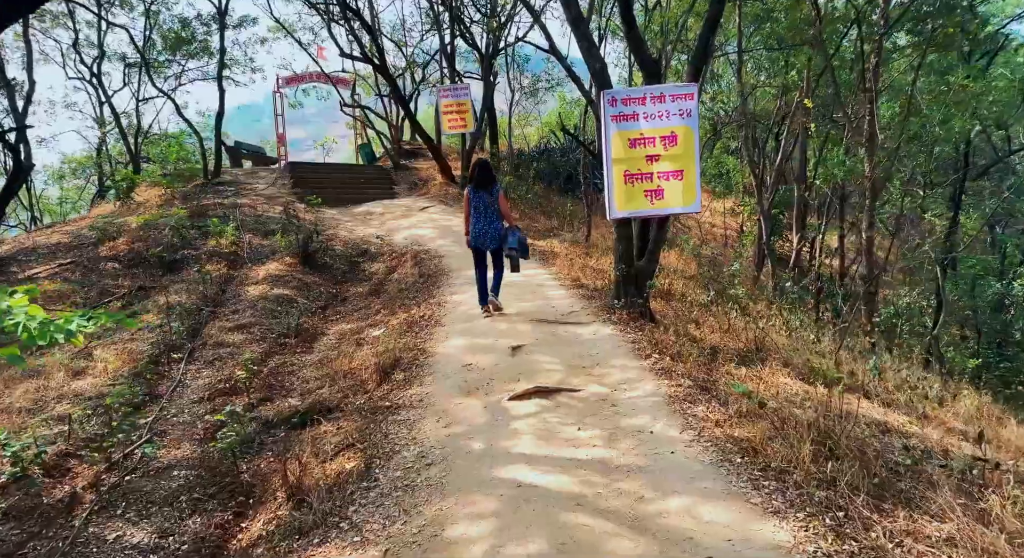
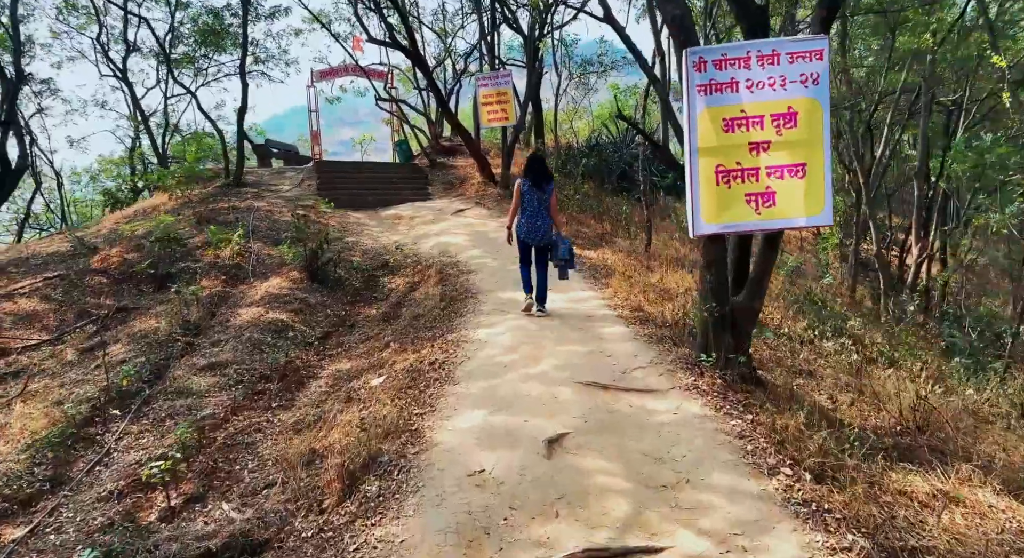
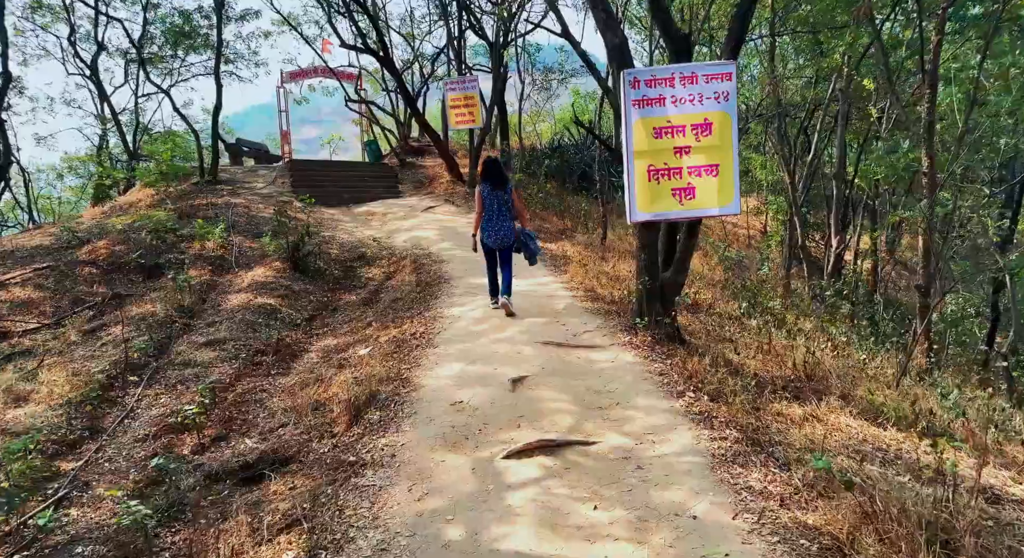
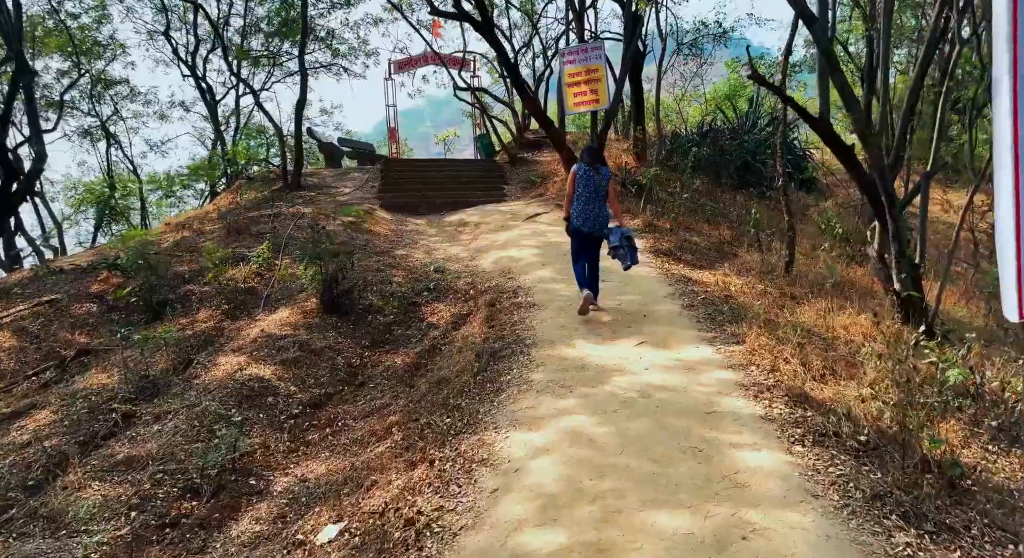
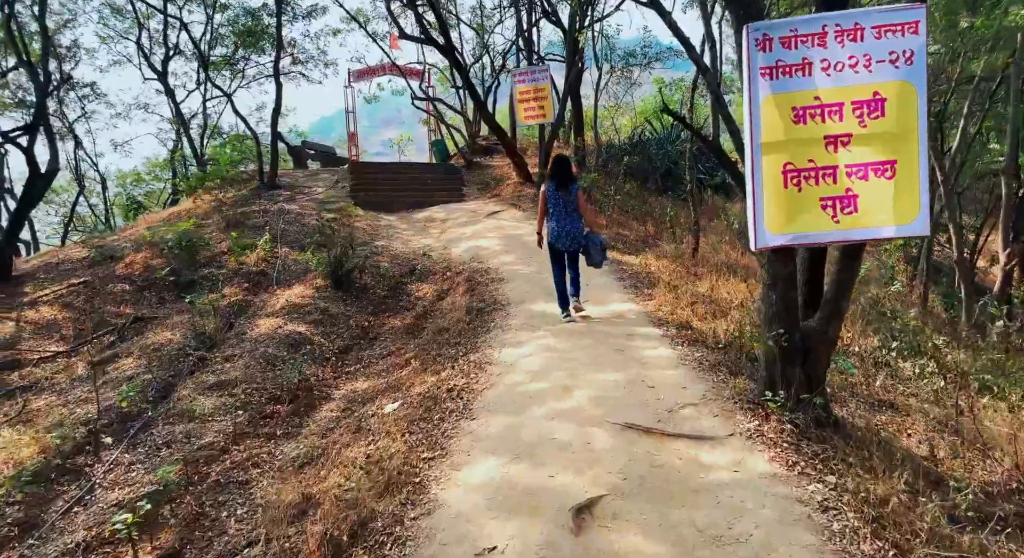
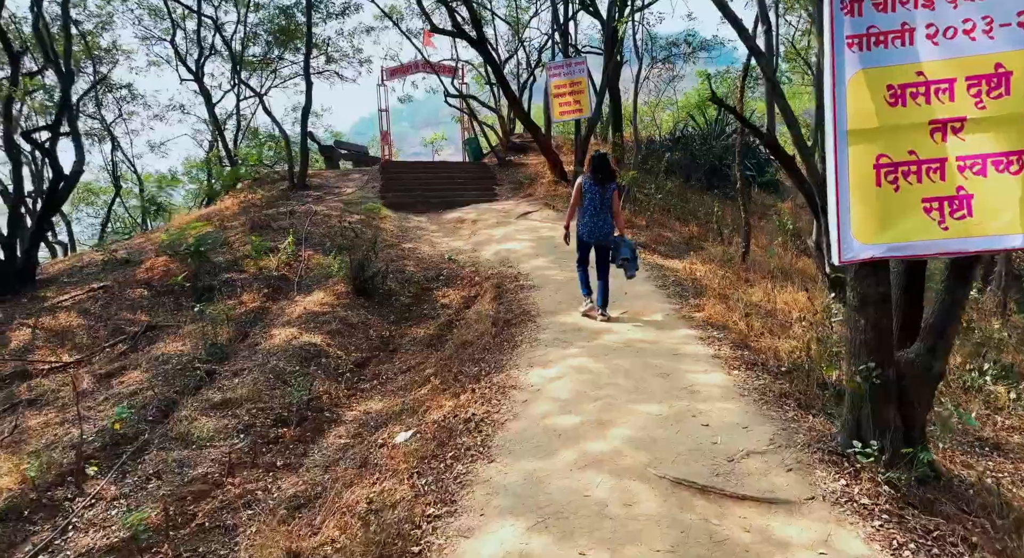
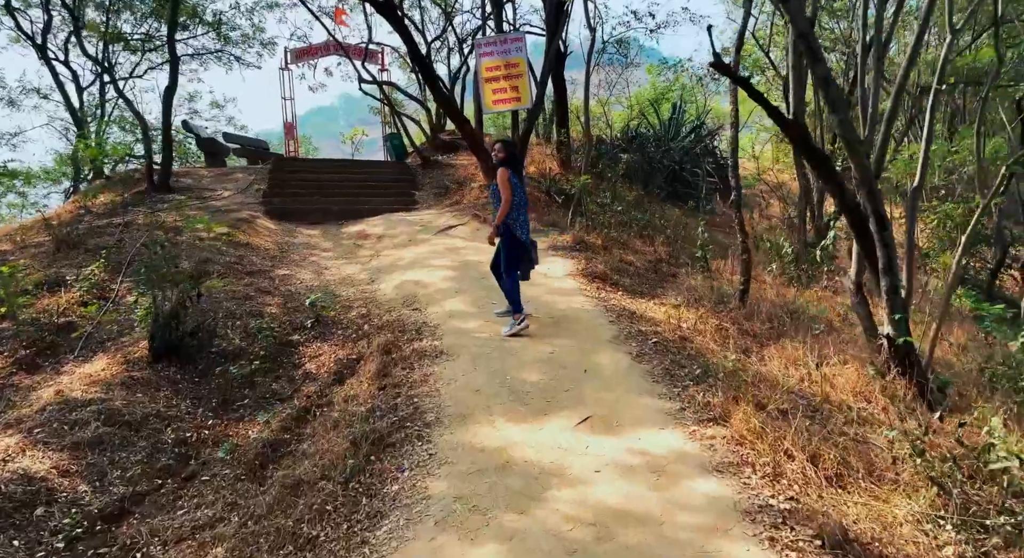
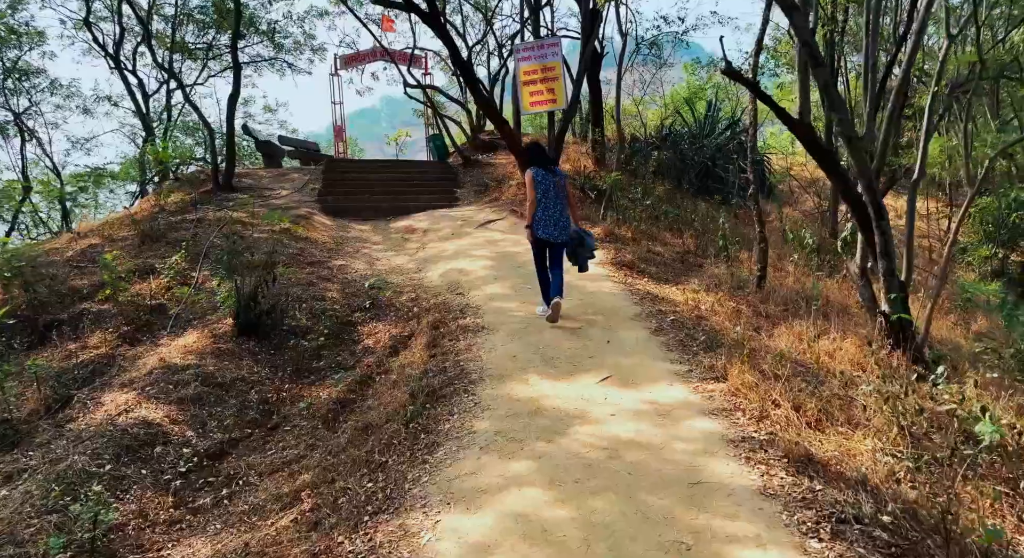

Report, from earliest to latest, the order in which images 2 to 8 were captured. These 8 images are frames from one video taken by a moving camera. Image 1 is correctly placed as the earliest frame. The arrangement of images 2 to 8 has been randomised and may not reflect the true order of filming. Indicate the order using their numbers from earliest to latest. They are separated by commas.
3, 2, 5, 6, 4, 8, 7
